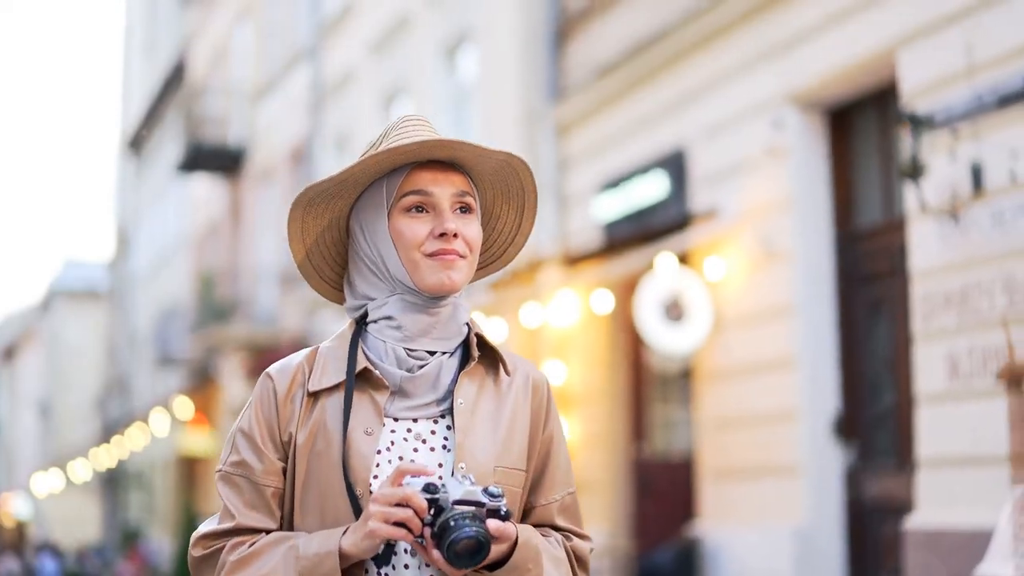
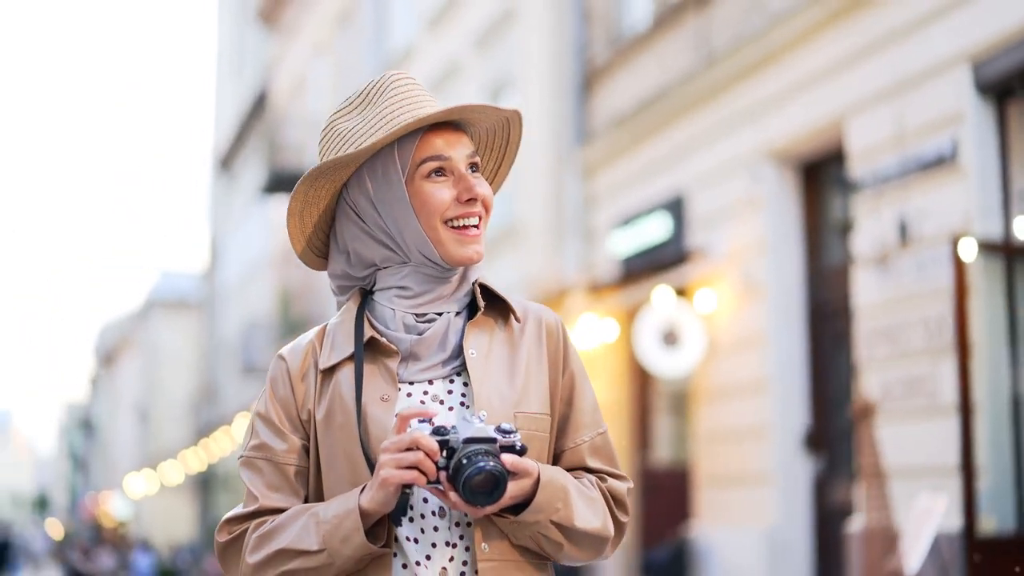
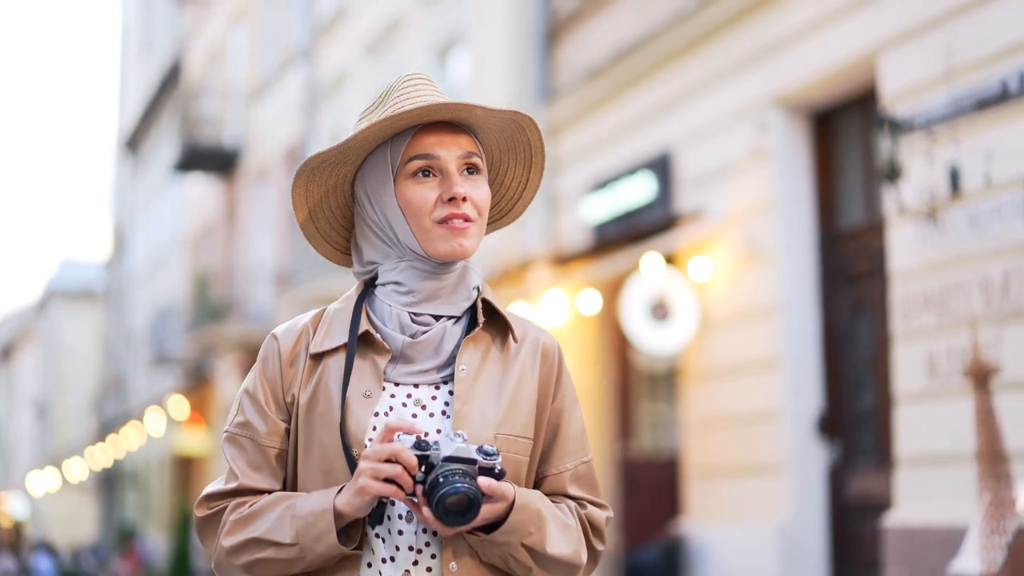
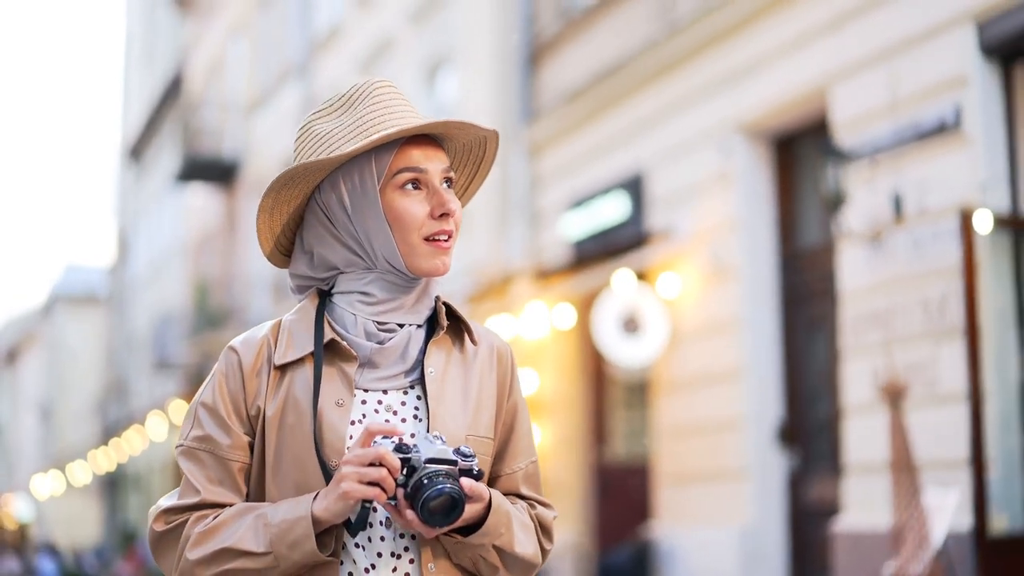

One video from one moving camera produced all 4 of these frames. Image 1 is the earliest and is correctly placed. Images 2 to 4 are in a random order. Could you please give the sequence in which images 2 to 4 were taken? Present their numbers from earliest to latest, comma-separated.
3, 4, 2
